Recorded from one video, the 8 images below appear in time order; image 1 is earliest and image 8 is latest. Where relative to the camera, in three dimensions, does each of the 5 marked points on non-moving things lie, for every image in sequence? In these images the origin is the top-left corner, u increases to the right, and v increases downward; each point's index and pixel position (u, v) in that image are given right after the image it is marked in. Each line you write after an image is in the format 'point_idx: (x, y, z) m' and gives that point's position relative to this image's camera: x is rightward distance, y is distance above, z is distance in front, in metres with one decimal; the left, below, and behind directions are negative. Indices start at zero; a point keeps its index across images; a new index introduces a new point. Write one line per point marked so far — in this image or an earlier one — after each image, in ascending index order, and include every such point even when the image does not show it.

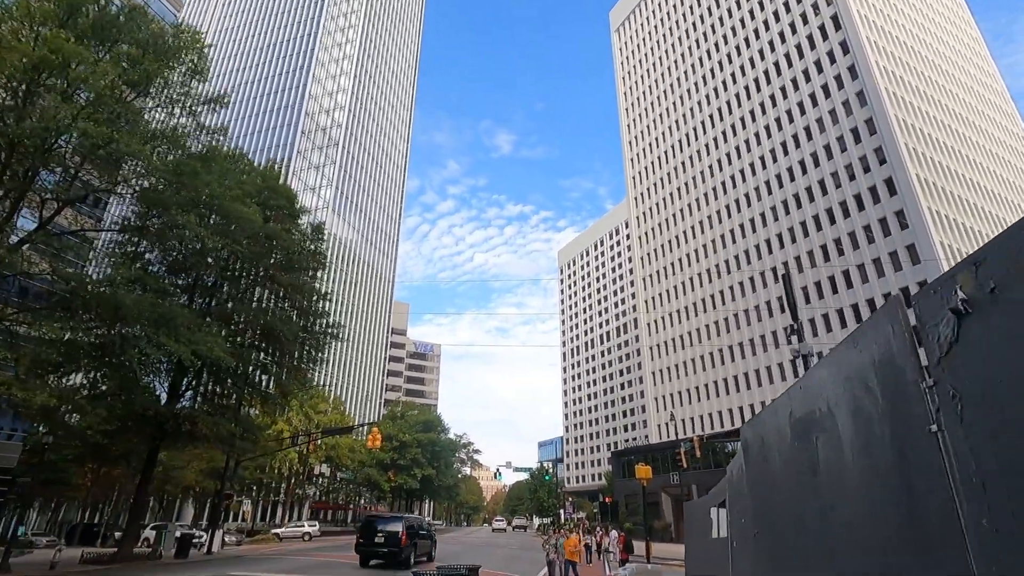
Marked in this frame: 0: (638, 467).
0: (+4.2, -5.9, +17.8) m
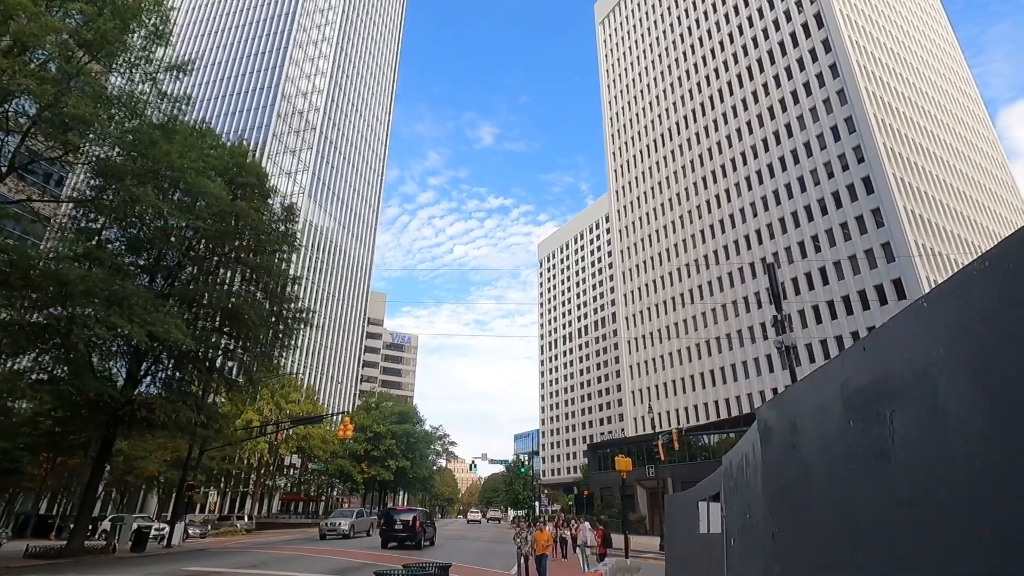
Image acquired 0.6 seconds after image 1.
0: (+3.5, -5.5, +17.3) m
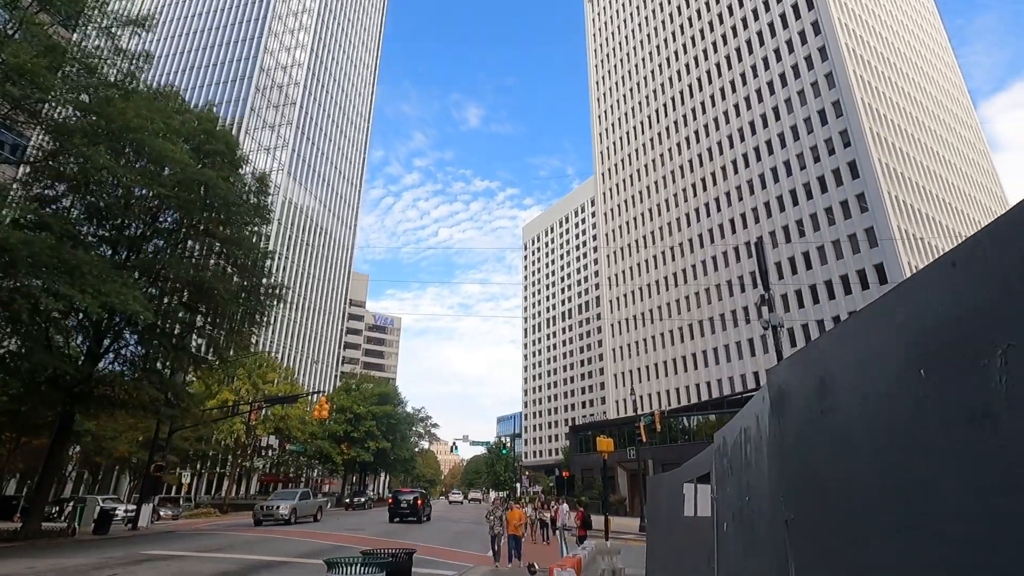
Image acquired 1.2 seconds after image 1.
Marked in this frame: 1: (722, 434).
0: (+2.8, -4.7, +16.9) m
1: (+2.0, -1.4, +5.2) m
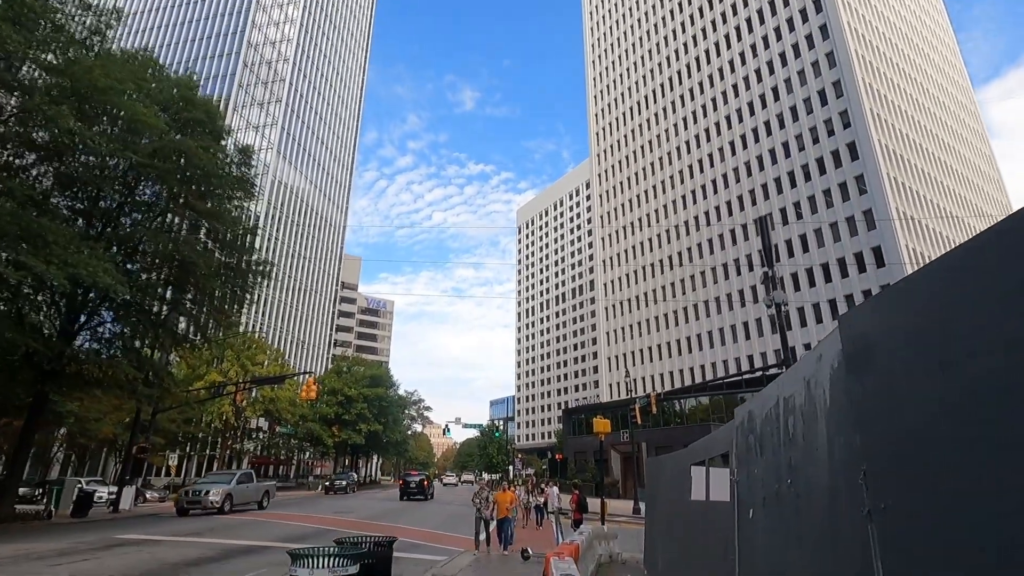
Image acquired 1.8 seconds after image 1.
0: (+2.6, -4.0, +16.3) m
1: (+2.0, -1.0, +4.5) m
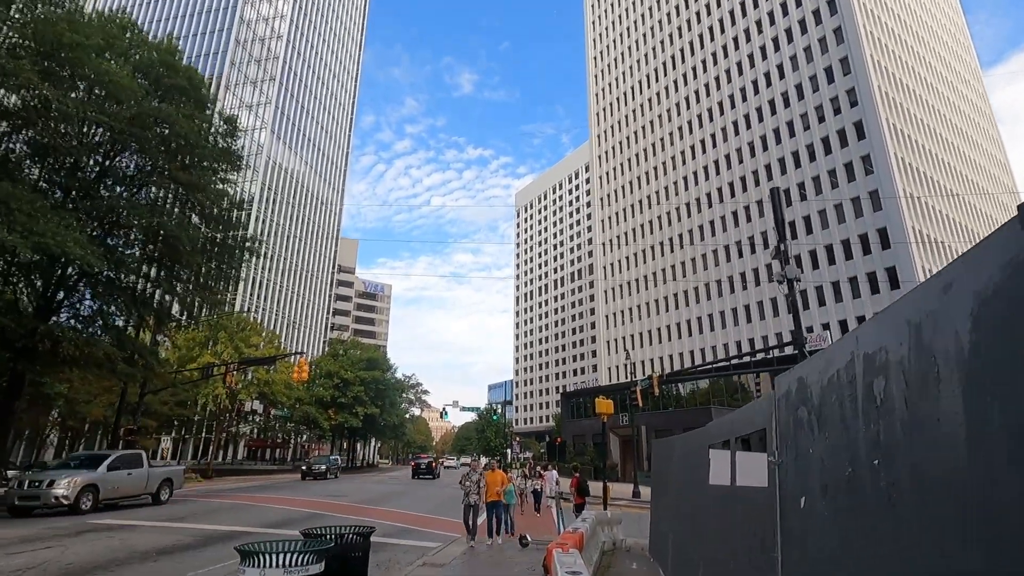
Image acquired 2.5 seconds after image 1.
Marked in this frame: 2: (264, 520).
0: (+2.5, -3.3, +15.5) m
1: (+2.0, -0.6, +3.7) m
2: (-6.5, -6.1, +14.1) m
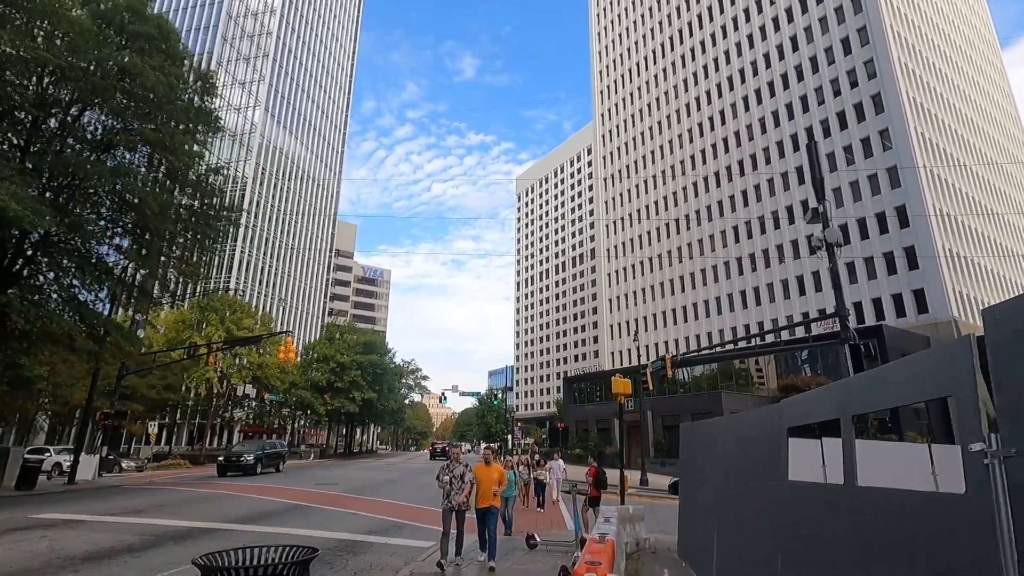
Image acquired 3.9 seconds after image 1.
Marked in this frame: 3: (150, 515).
0: (+2.6, -2.4, +13.8) m
1: (+2.1, 0.0, +2.0) m
2: (-6.4, -5.3, +12.5) m
3: (-7.9, -5.0, +11.7) m
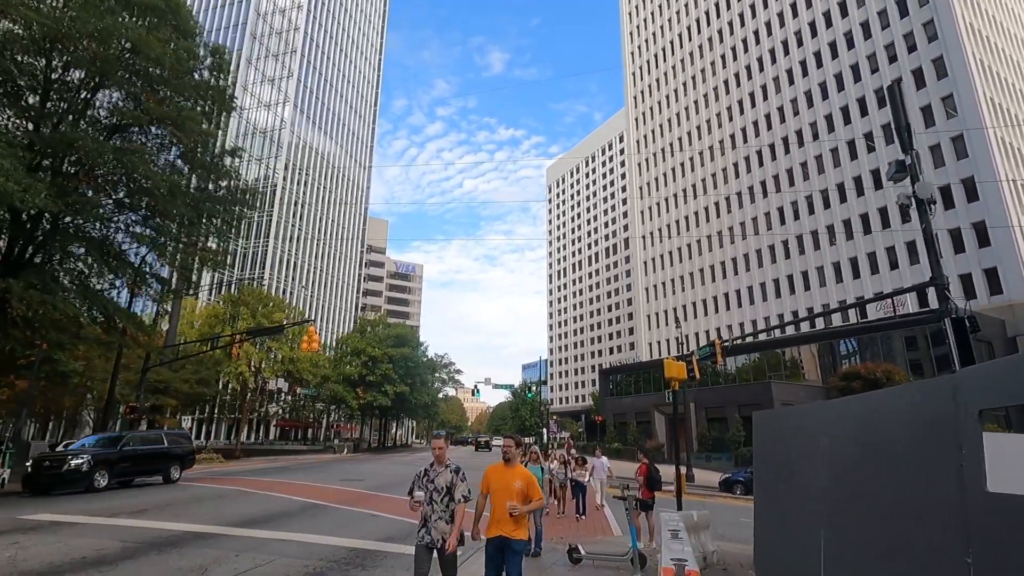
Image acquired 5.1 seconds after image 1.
0: (+3.4, -1.7, +12.1) m
1: (+2.1, +0.5, +0.2) m
2: (-5.6, -4.8, +11.3) m
3: (-7.1, -4.5, +10.7) m
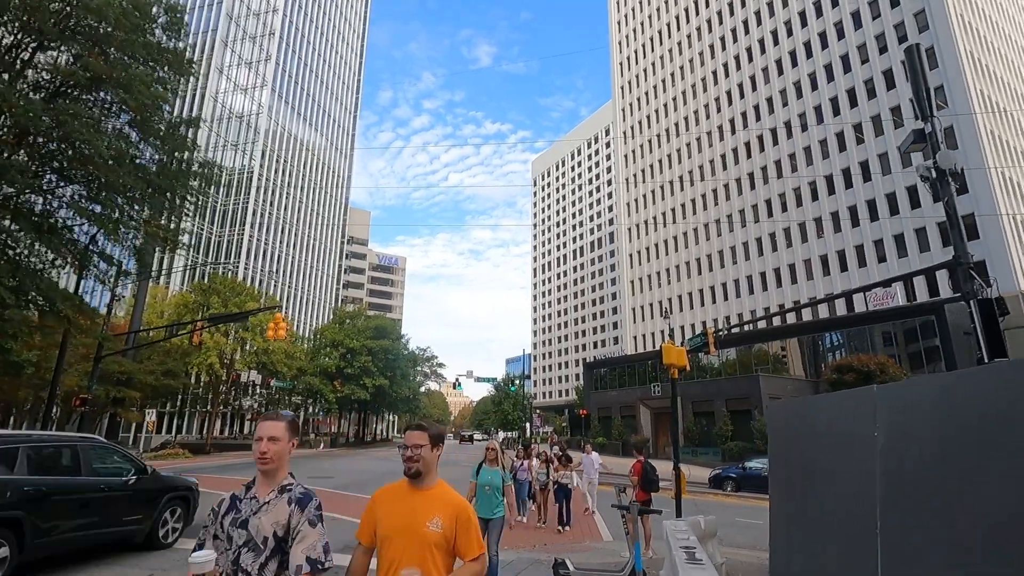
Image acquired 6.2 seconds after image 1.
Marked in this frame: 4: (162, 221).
0: (+3.0, -1.3, +10.9) m
1: (+2.1, +0.9, -1.0) m
2: (-6.0, -4.3, +9.9) m
3: (-7.5, -4.0, +9.2) m
4: (-12.2, +2.3, +18.9) m
